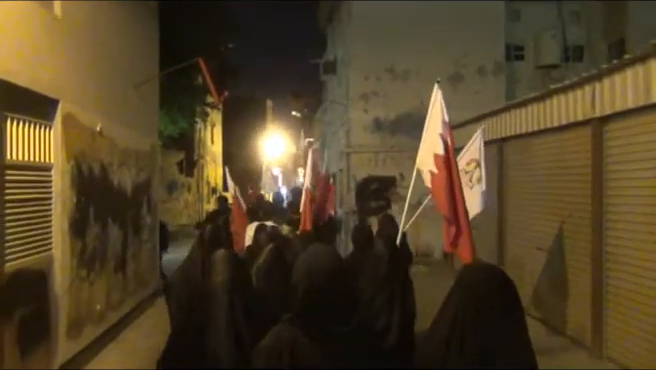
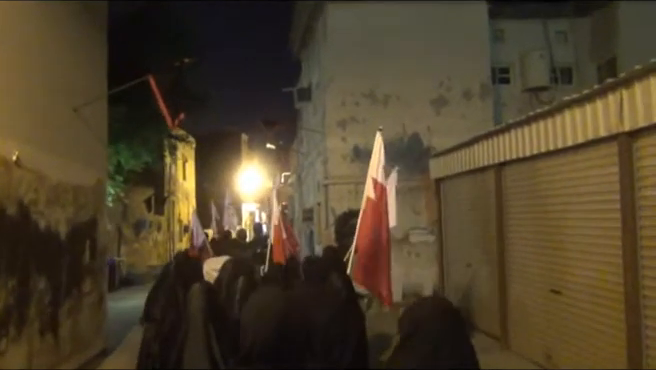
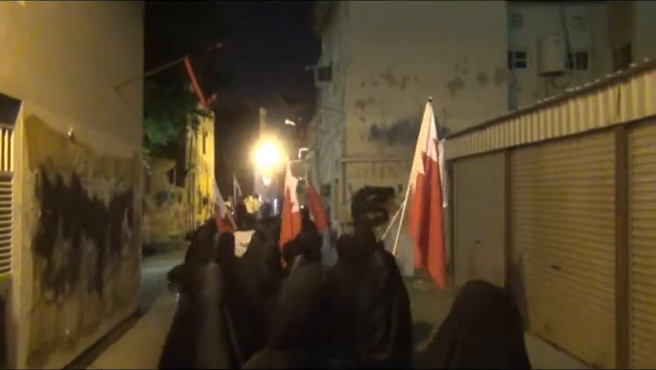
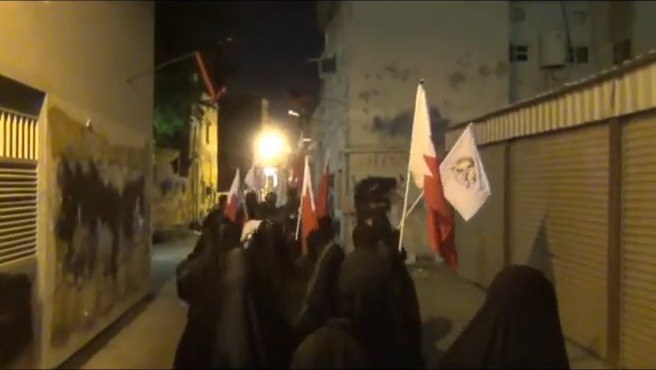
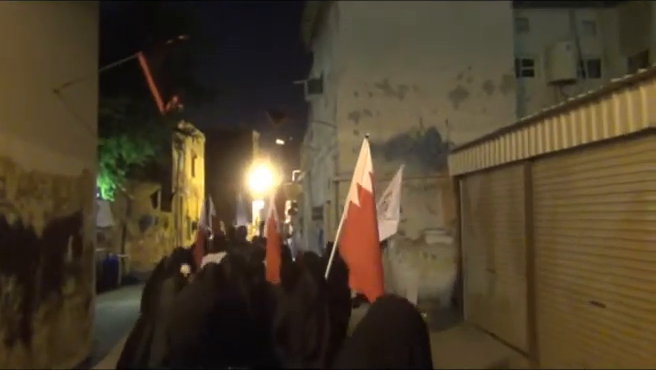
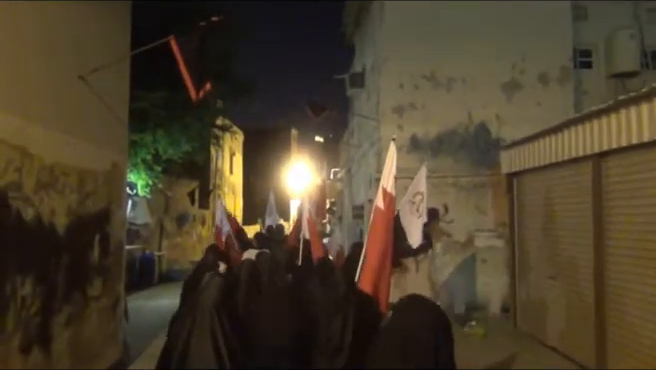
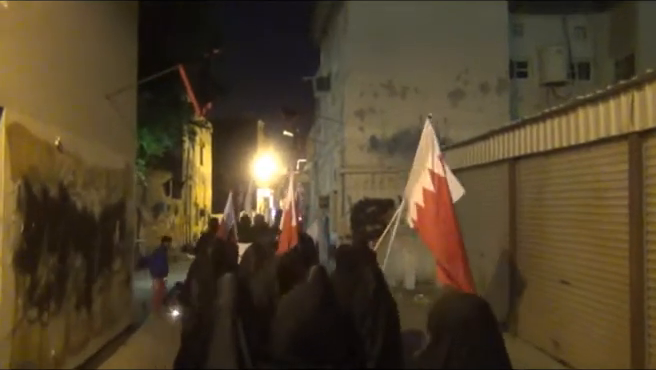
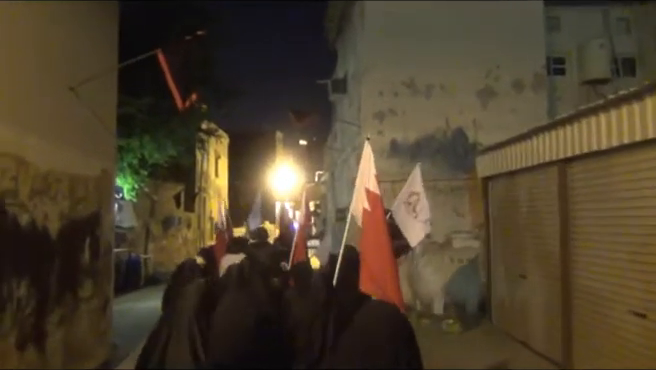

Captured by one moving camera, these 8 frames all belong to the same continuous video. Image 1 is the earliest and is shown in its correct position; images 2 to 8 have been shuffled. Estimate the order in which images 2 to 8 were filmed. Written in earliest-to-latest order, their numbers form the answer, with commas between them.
4, 3, 7, 2, 5, 8, 6
